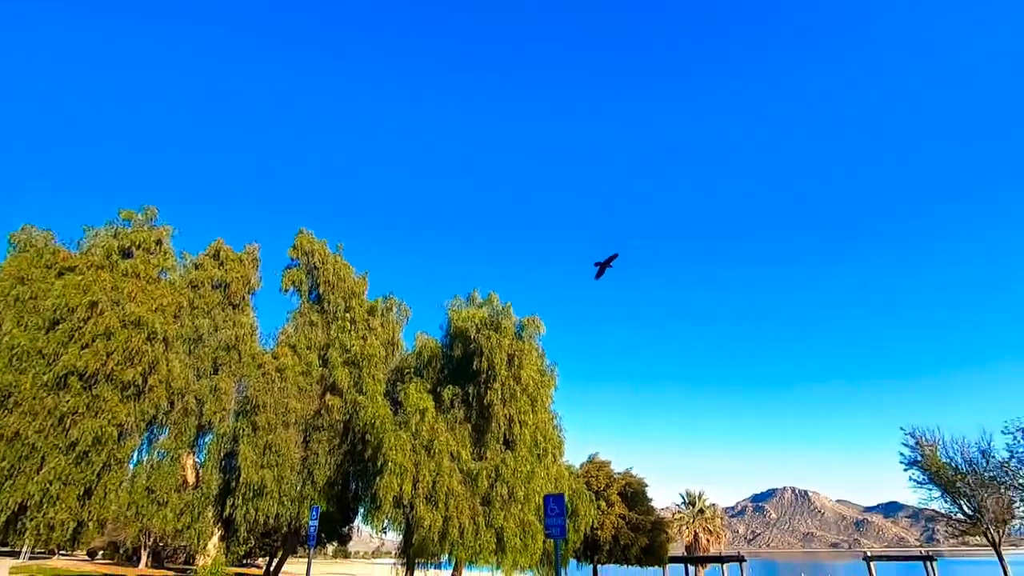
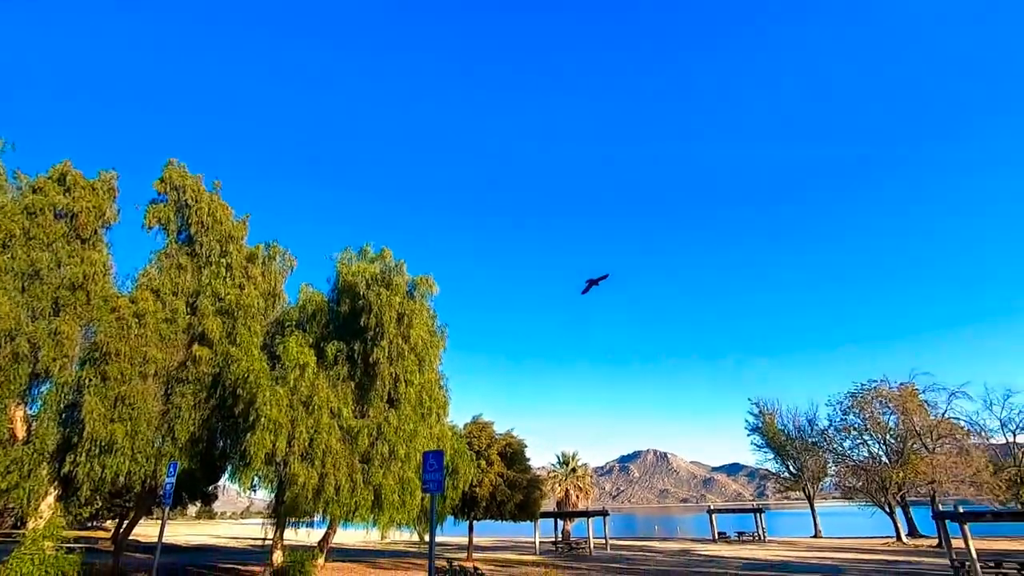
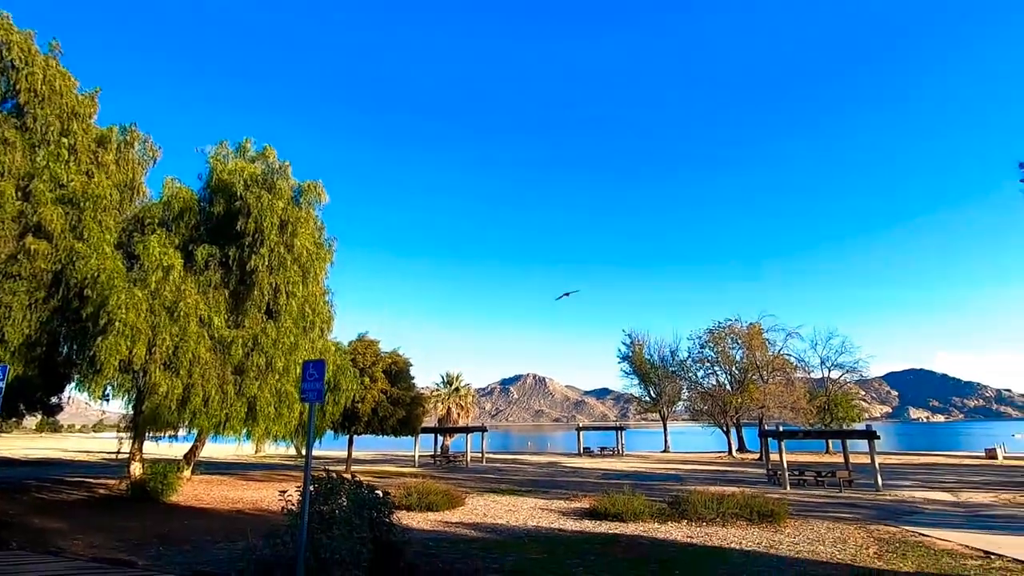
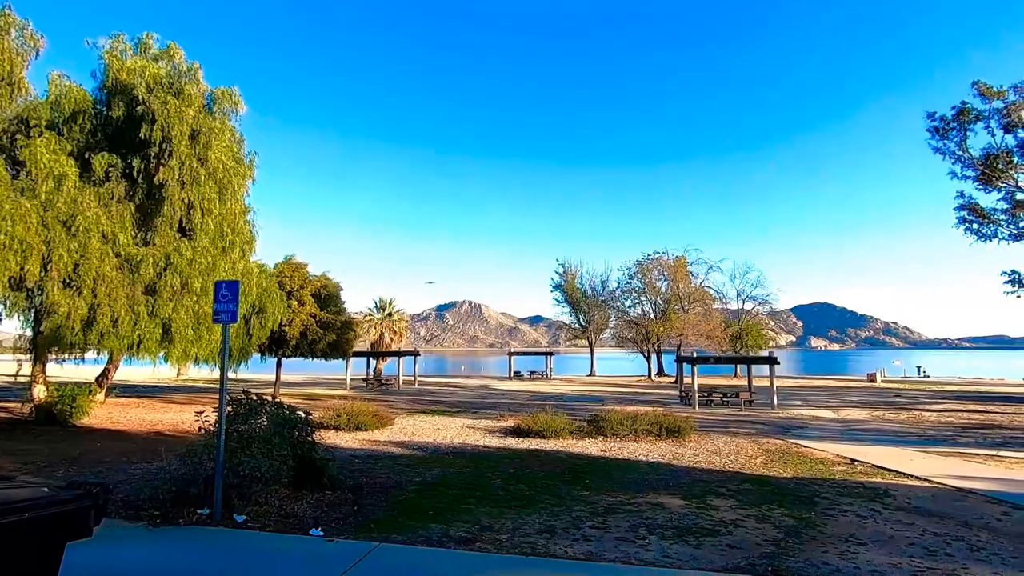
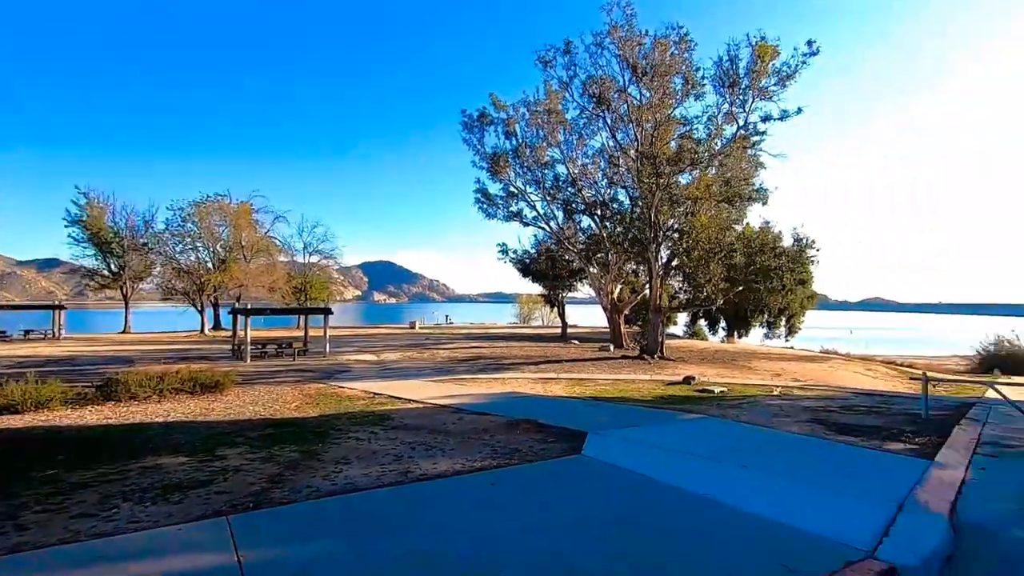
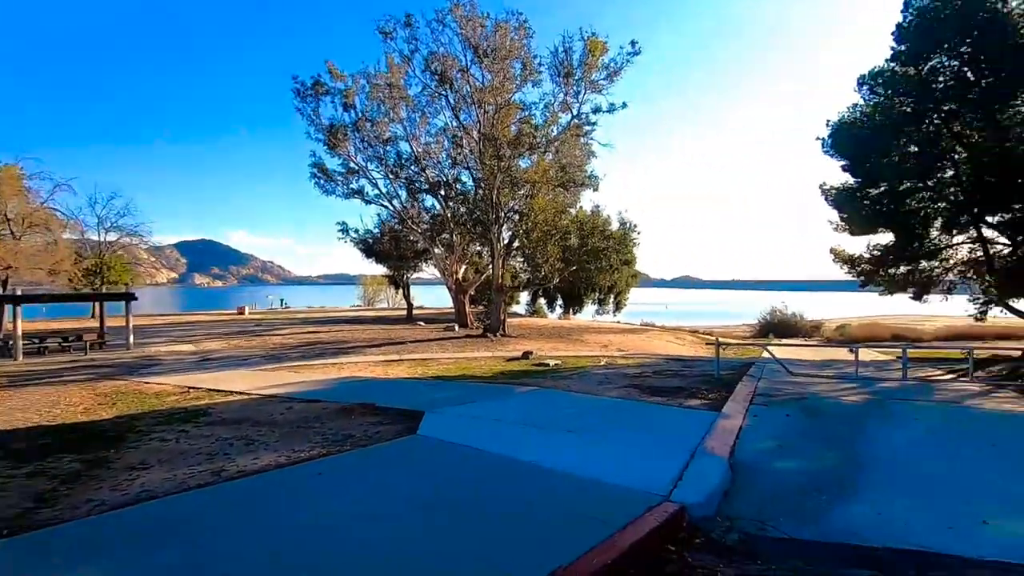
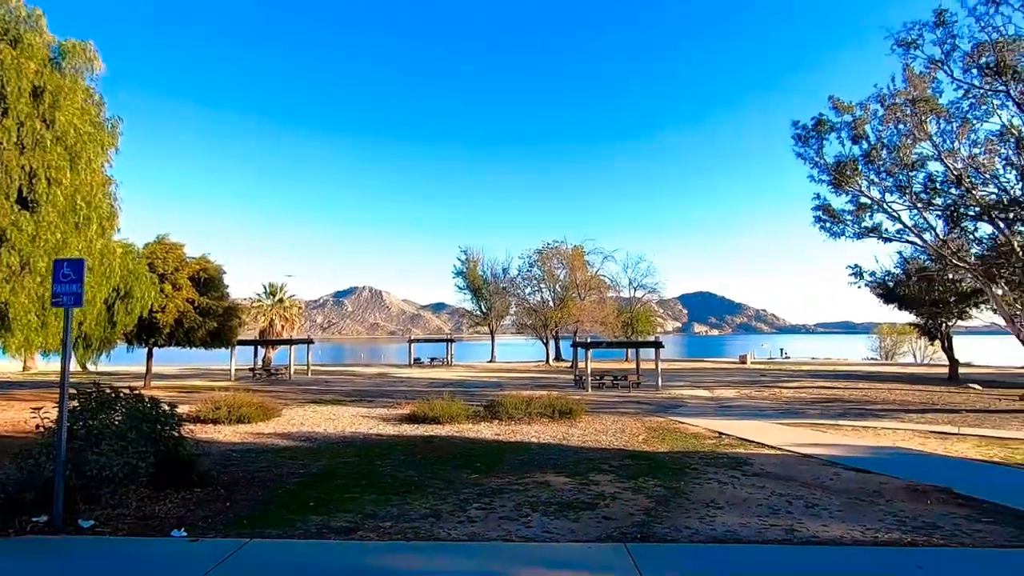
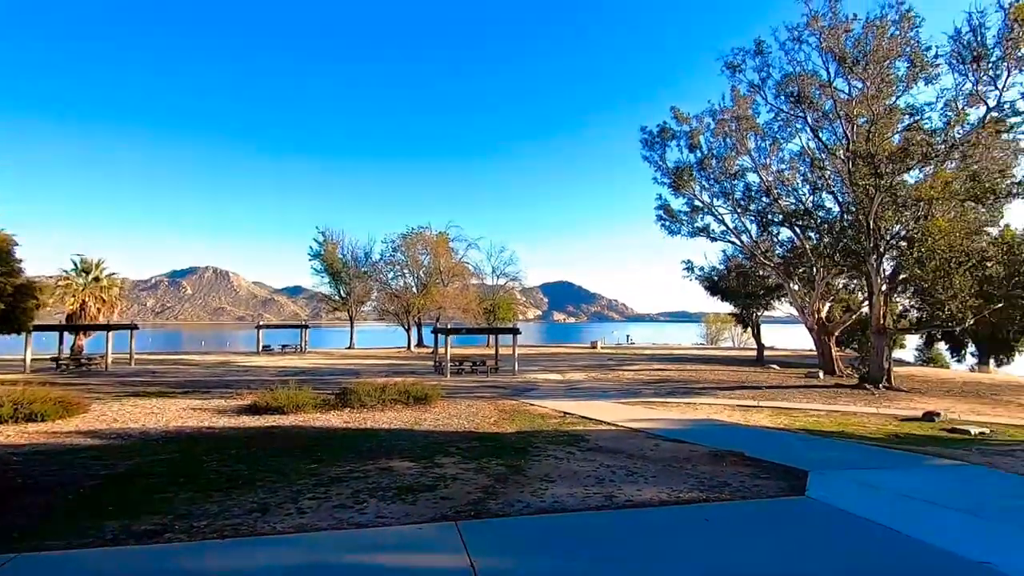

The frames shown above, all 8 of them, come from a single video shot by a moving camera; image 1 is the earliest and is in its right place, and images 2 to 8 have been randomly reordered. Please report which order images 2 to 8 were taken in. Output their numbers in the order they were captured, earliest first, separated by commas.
2, 3, 4, 7, 8, 5, 6
